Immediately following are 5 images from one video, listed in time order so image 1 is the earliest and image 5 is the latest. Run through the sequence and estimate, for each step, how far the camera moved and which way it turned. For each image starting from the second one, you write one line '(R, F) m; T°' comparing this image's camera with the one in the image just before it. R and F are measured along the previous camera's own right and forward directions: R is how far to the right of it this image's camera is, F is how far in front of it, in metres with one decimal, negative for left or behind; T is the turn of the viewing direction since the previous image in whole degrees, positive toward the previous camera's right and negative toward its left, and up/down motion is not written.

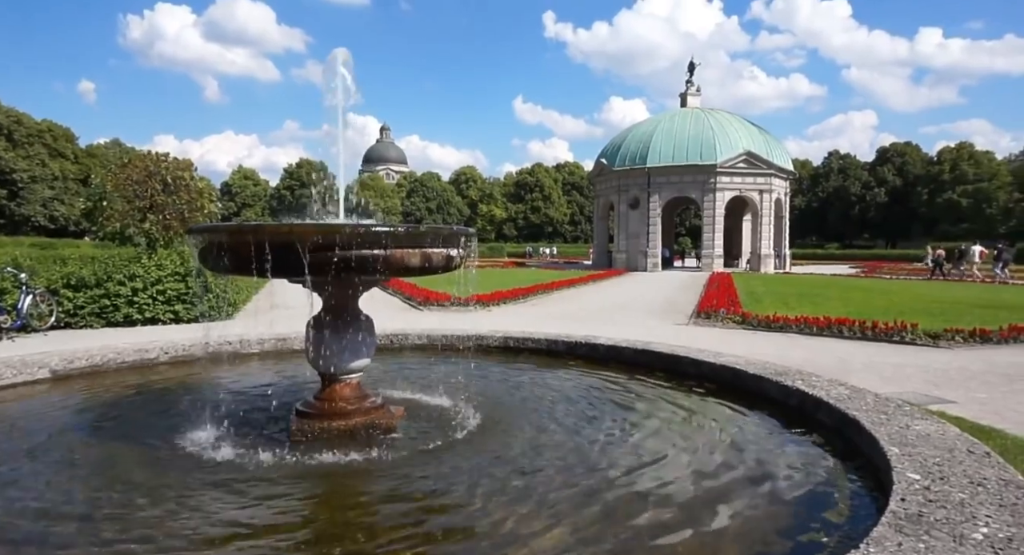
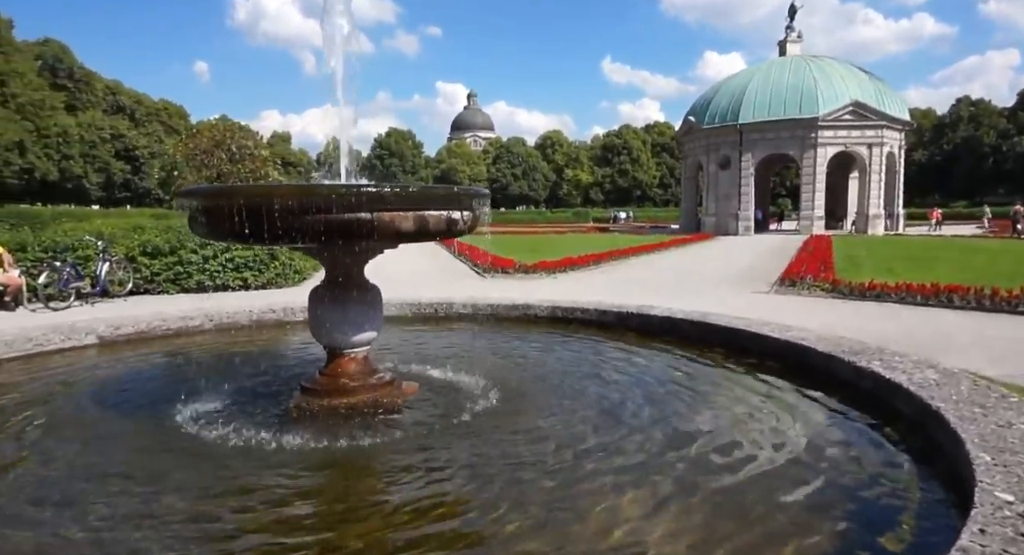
(+0.6, +0.7) m; -8°
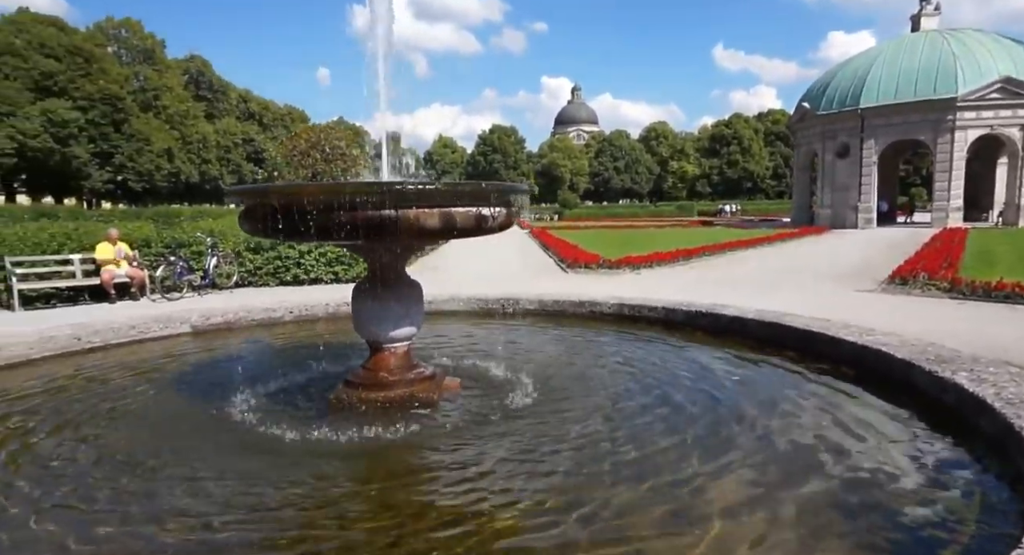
(+0.6, +0.1) m; -10°
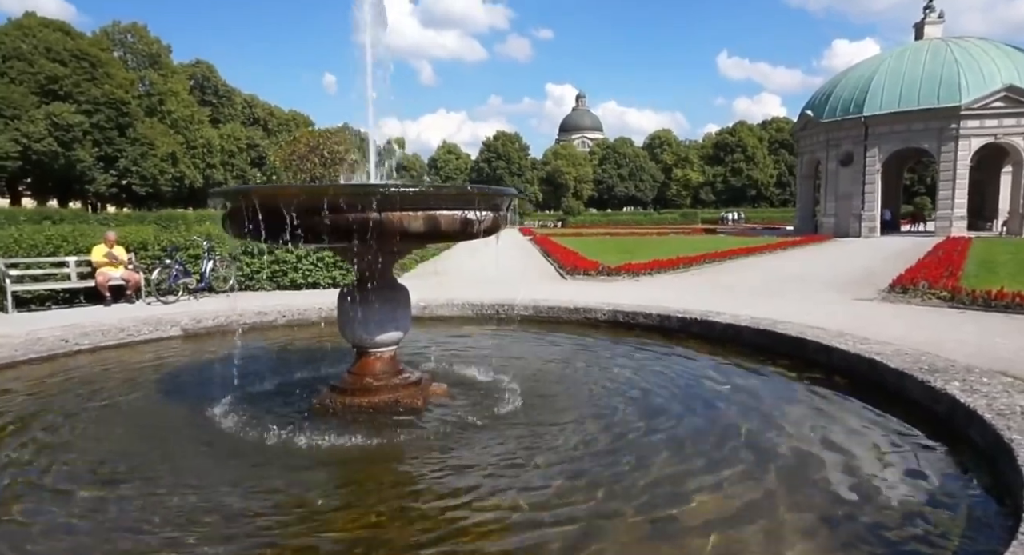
(+0.1, +0.1) m; 0°
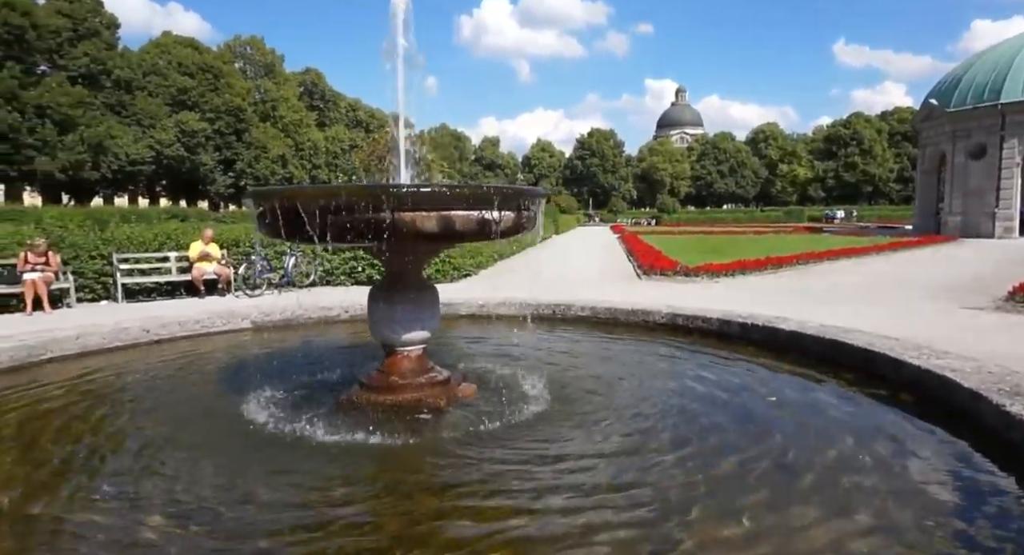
(+0.6, +0.1) m; -9°
